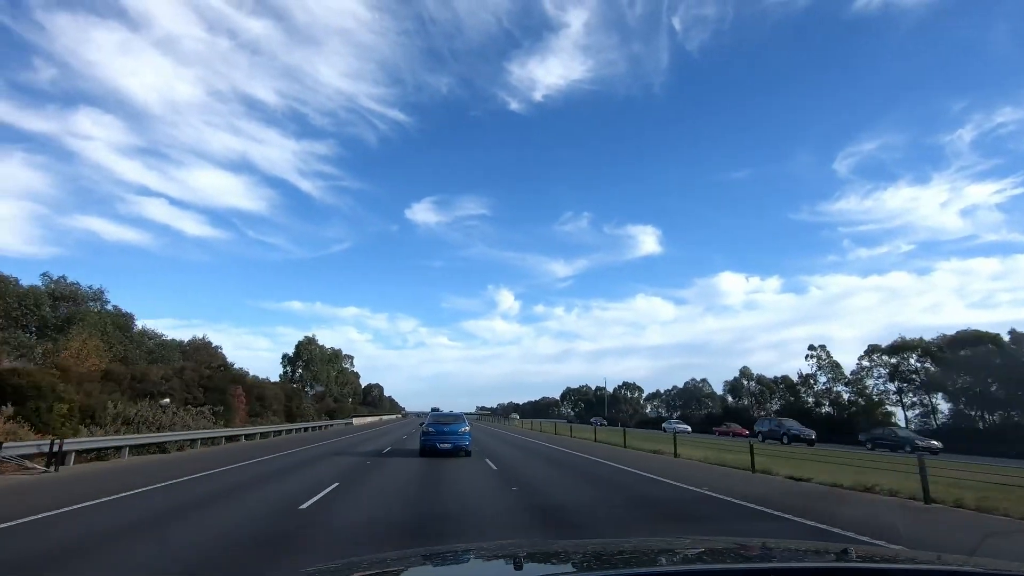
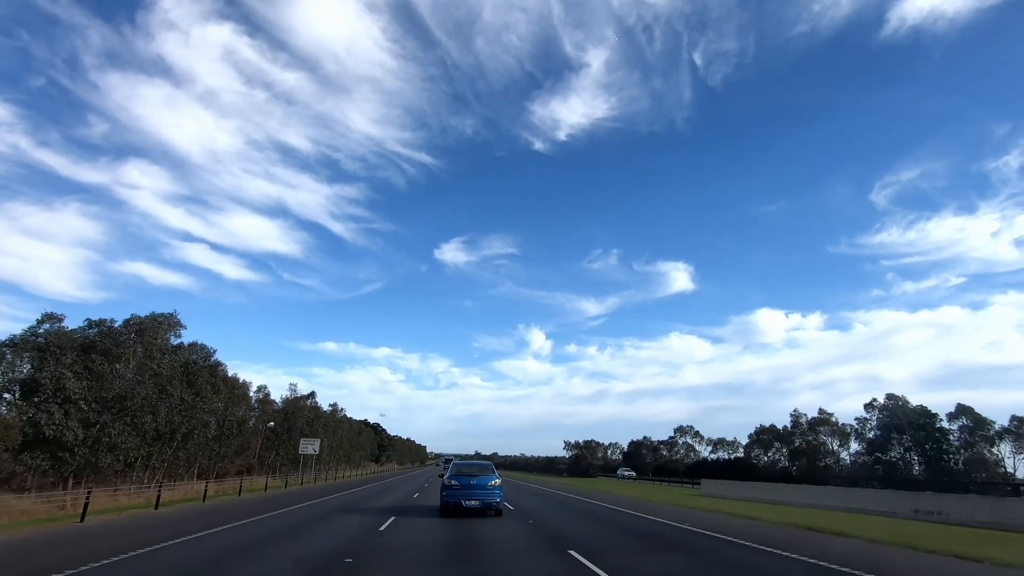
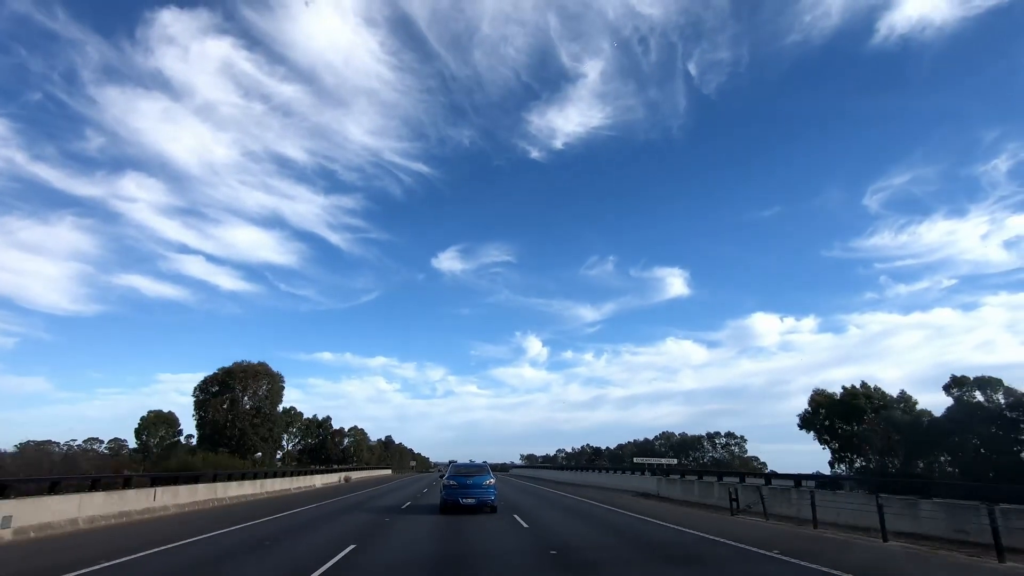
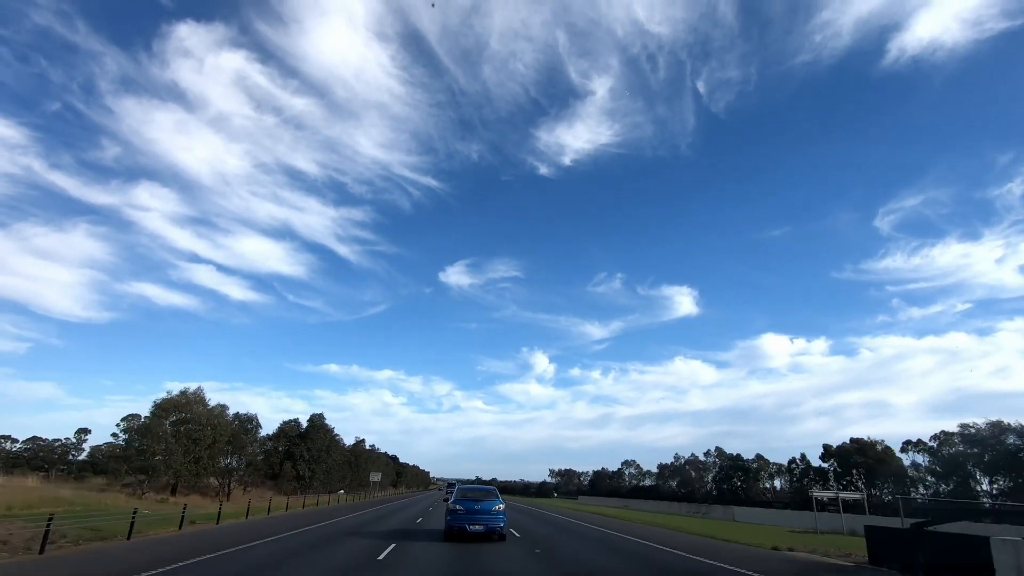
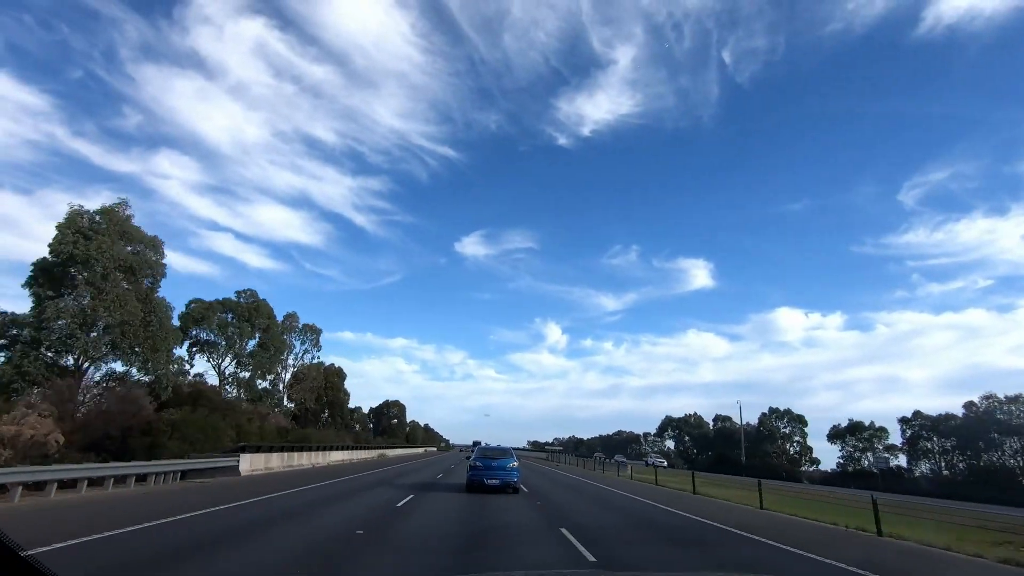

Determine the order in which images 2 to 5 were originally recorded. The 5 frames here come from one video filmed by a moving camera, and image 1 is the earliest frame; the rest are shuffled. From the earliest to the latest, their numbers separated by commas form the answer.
5, 3, 4, 2
